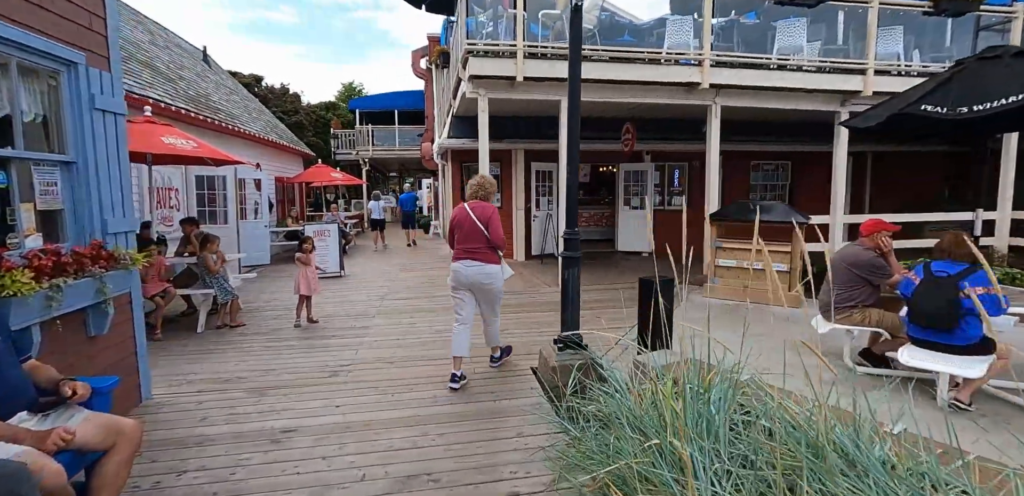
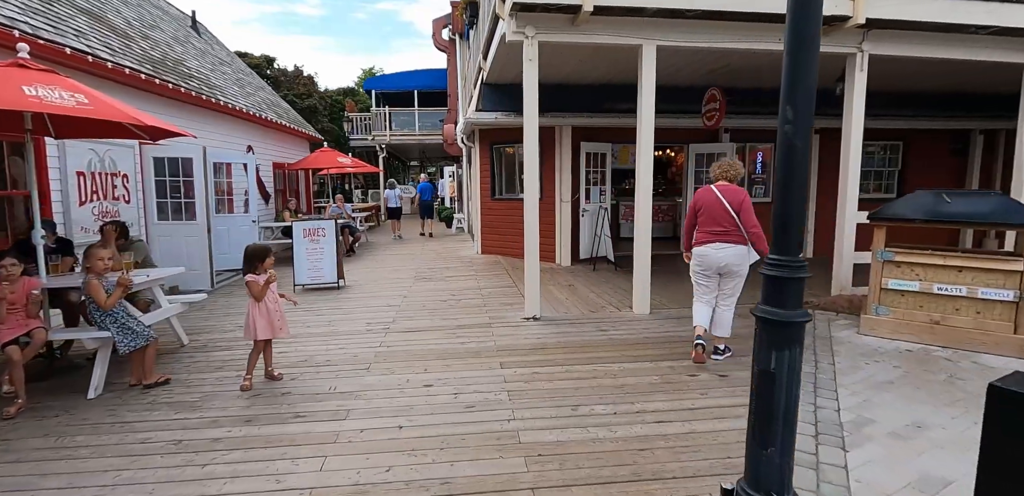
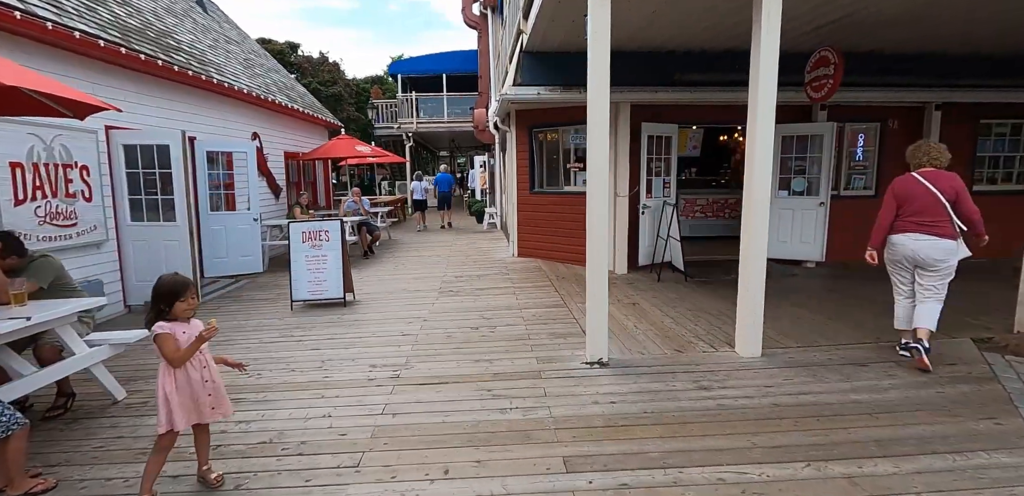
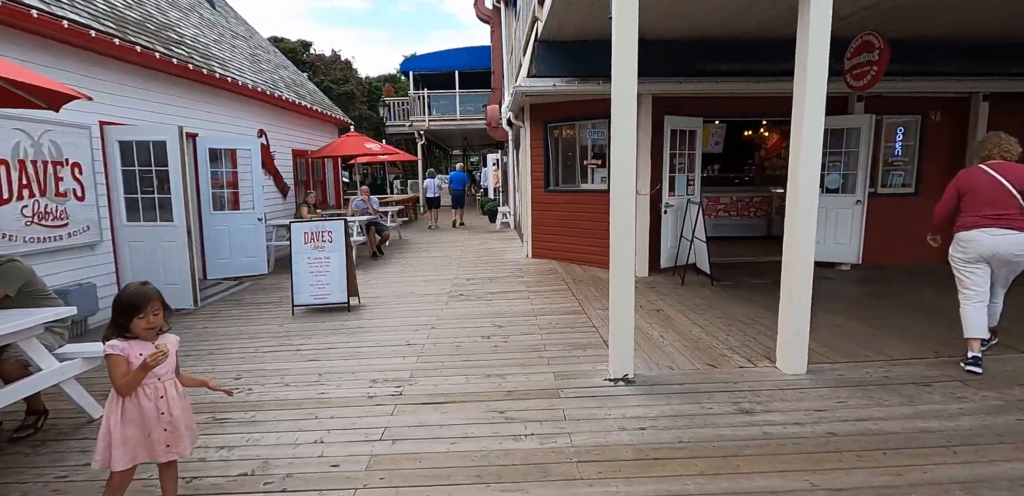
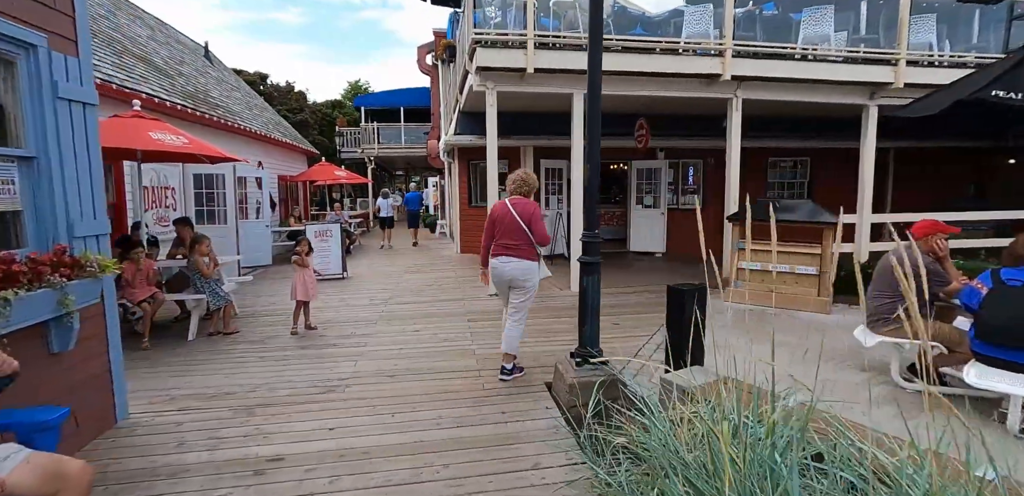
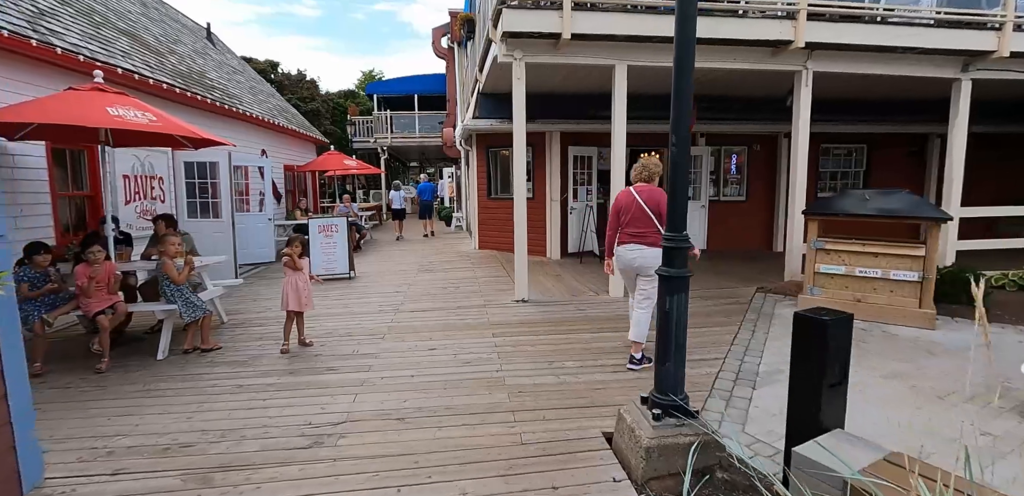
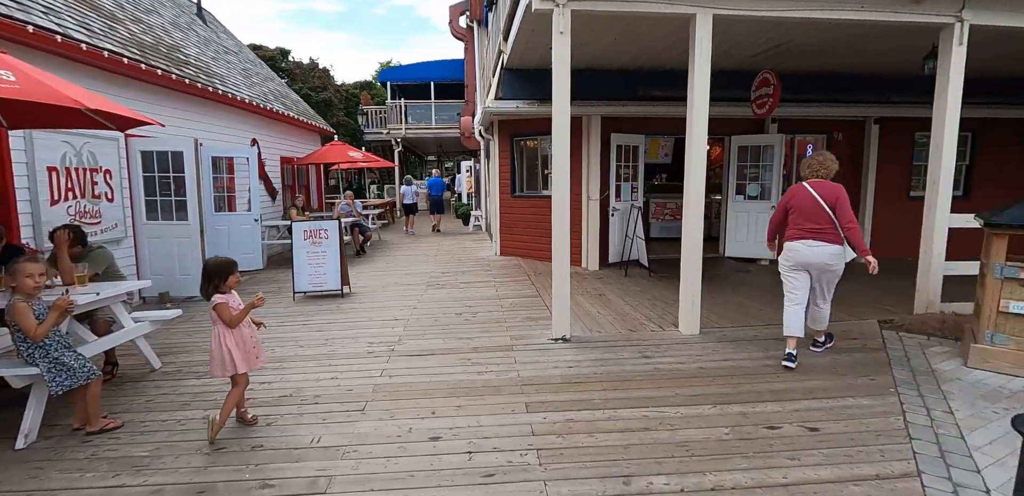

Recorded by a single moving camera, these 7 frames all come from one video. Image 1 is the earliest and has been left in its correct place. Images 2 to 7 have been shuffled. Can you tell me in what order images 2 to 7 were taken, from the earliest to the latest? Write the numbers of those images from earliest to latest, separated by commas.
5, 6, 2, 7, 3, 4
